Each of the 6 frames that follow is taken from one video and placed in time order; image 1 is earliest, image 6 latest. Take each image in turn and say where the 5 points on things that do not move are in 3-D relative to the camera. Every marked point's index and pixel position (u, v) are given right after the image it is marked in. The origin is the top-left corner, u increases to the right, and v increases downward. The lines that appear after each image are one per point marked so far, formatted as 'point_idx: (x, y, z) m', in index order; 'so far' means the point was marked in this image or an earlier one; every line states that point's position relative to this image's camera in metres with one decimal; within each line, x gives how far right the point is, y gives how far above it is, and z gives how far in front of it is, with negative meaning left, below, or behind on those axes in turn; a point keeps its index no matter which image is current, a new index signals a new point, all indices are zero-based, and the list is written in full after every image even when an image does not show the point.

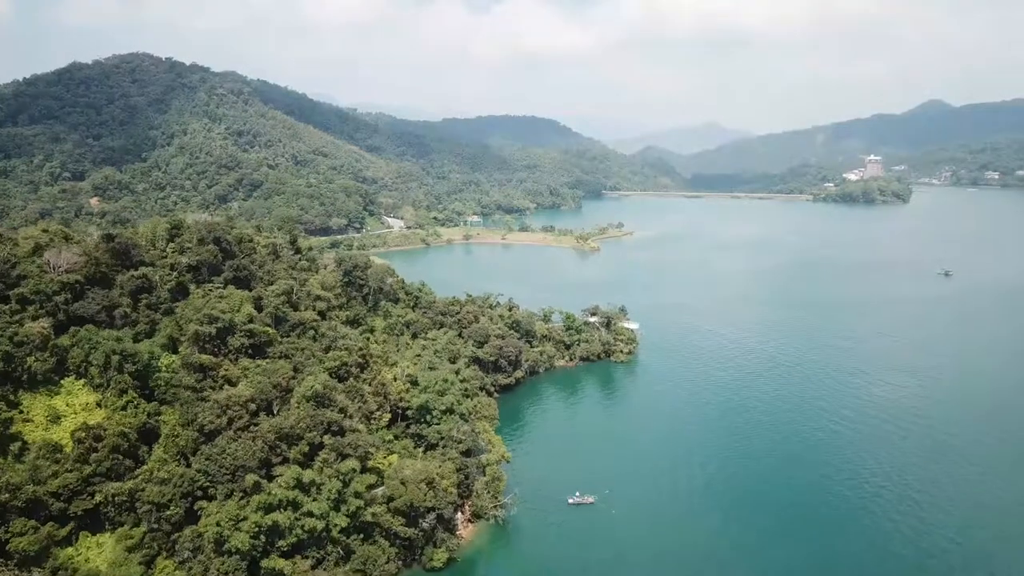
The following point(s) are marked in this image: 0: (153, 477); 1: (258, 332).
0: (-6.9, -3.7, +13.8) m
1: (-6.8, -1.2, +19.2) m
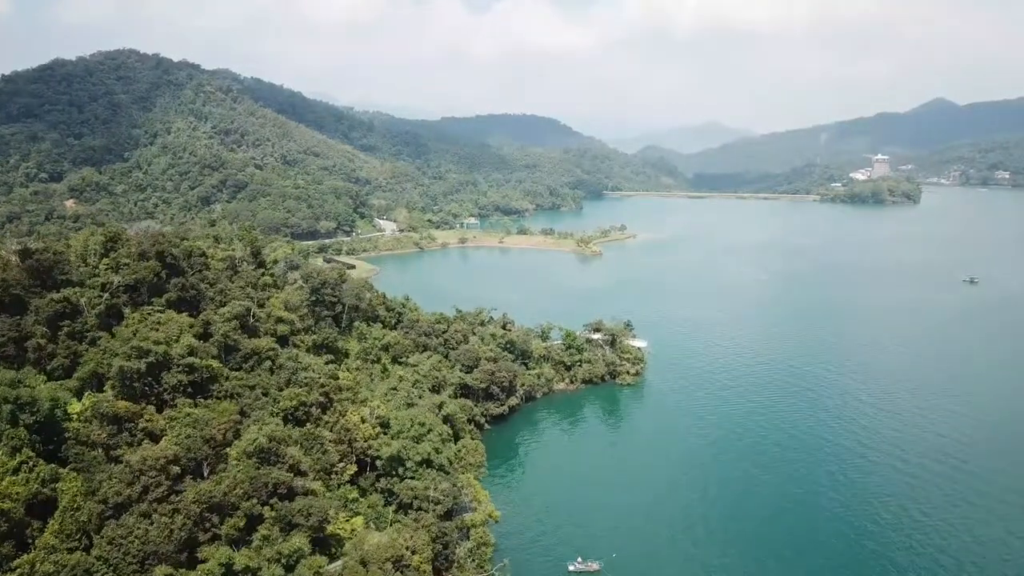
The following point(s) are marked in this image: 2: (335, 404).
0: (-7.2, -4.3, +10.7) m
1: (-7.1, -1.8, +16.1) m
2: (-4.2, -2.8, +17.1) m
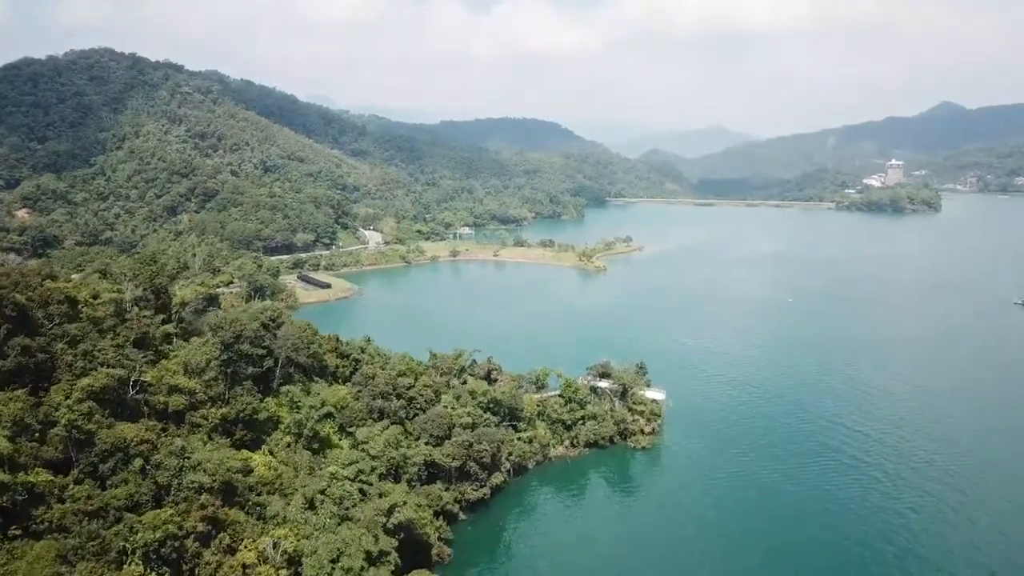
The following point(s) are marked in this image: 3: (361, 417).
0: (-7.6, -5.4, +5.4) m
1: (-7.5, -3.0, +10.8) m
2: (-4.7, -4.0, +11.7) m
3: (-3.8, -3.2, +18.1) m
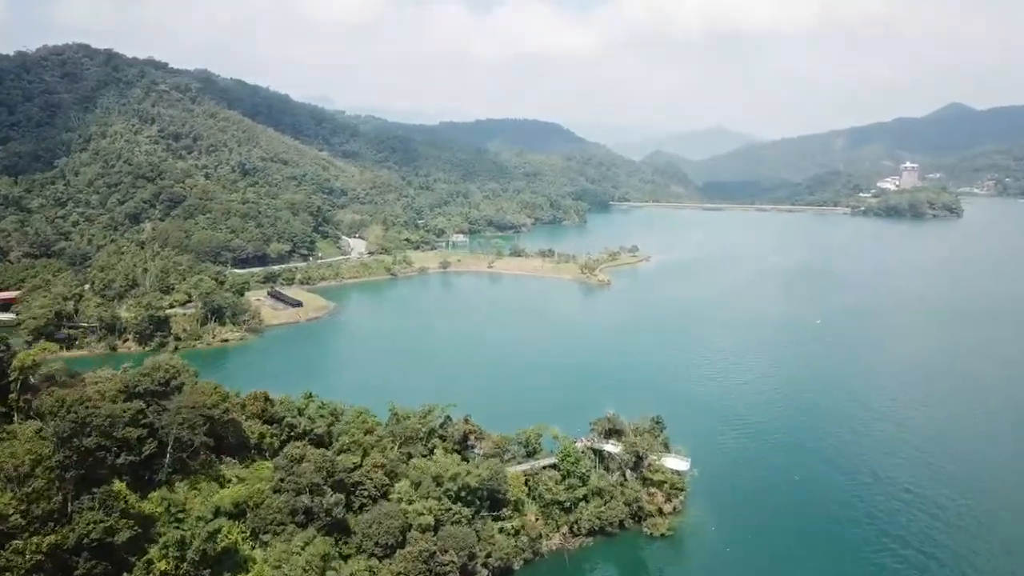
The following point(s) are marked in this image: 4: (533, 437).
0: (-8.1, -6.4, +0.5) m
1: (-8.0, -3.9, +5.8) m
2: (-5.2, -5.0, +6.8) m
3: (-4.3, -4.3, +13.1) m
4: (+0.5, -3.9, +18.9) m
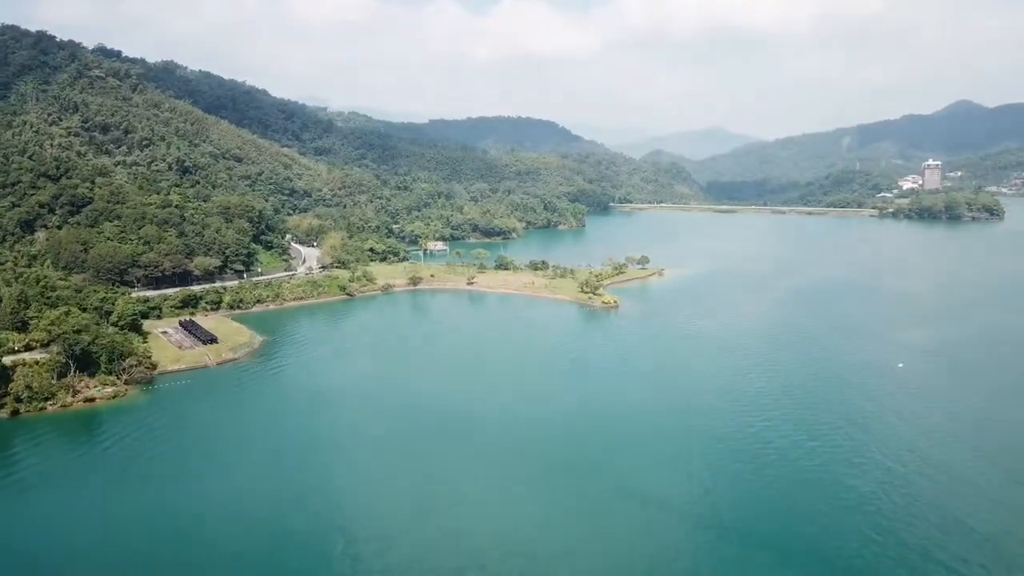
0: (-8.8, -7.7, -9.2) m
1: (-8.7, -5.3, -3.9) m
2: (-5.8, -6.3, -2.9) m
3: (-4.9, -5.6, +3.4) m
4: (-0.2, -5.2, +9.2) m
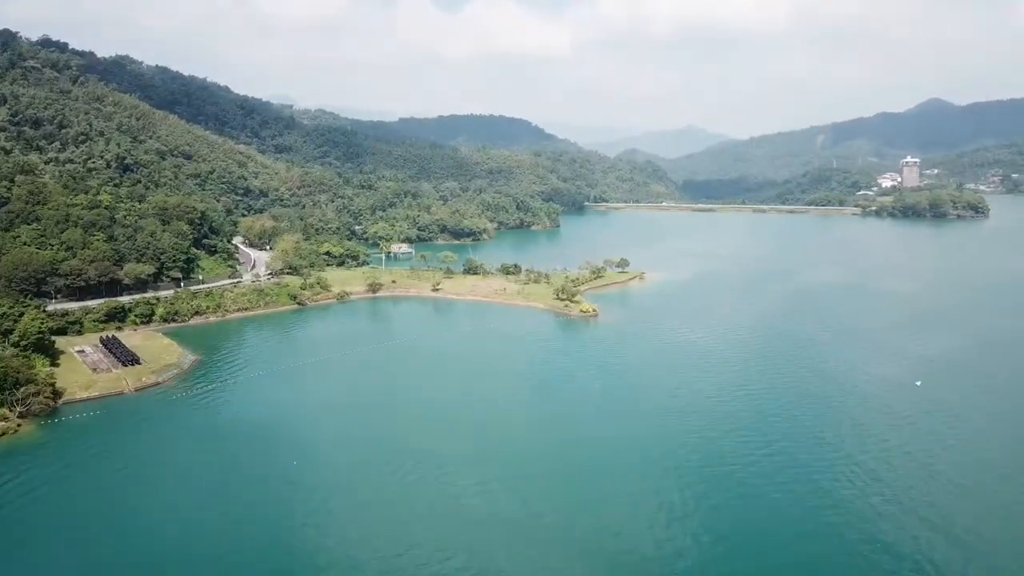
0: (-8.6, -8.1, -13.1) m
1: (-8.7, -5.7, -7.7) m
2: (-5.9, -6.7, -6.7) m
3: (-5.3, -6.0, -0.3) m
4: (-0.7, -5.6, +5.6) m
